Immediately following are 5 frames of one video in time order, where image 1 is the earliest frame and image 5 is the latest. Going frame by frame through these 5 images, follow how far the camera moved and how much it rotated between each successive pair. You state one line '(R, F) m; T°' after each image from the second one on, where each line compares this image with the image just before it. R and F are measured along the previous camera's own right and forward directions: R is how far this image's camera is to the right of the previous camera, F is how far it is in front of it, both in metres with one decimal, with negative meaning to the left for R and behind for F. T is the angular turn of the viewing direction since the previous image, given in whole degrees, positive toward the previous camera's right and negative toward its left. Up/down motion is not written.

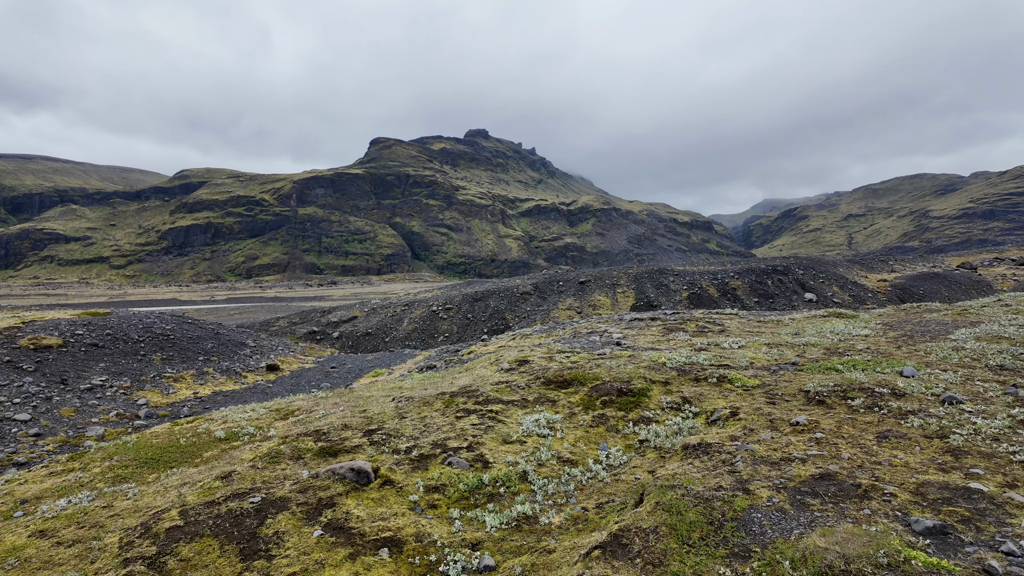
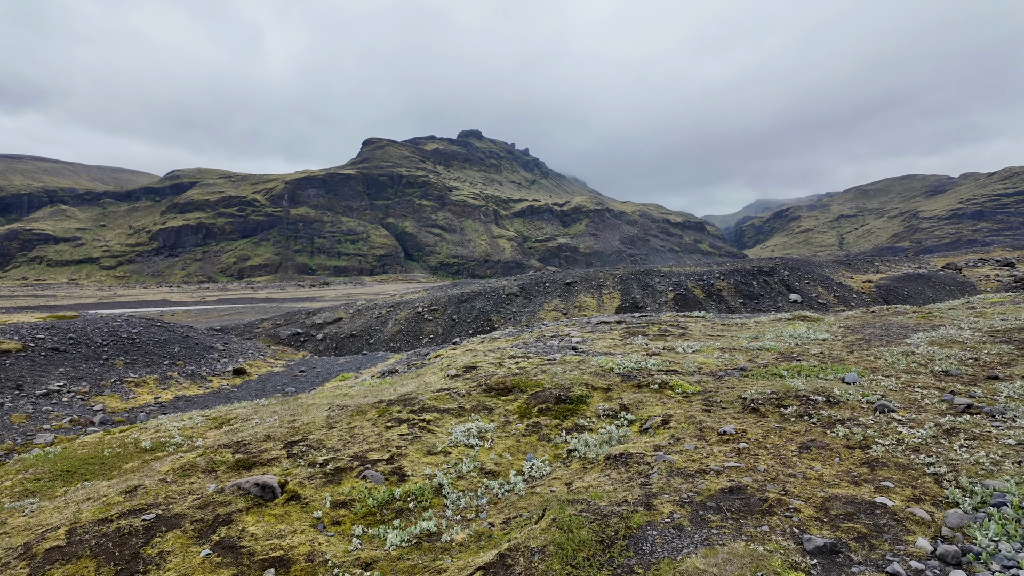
(+1.4, +0.3) m; +1°
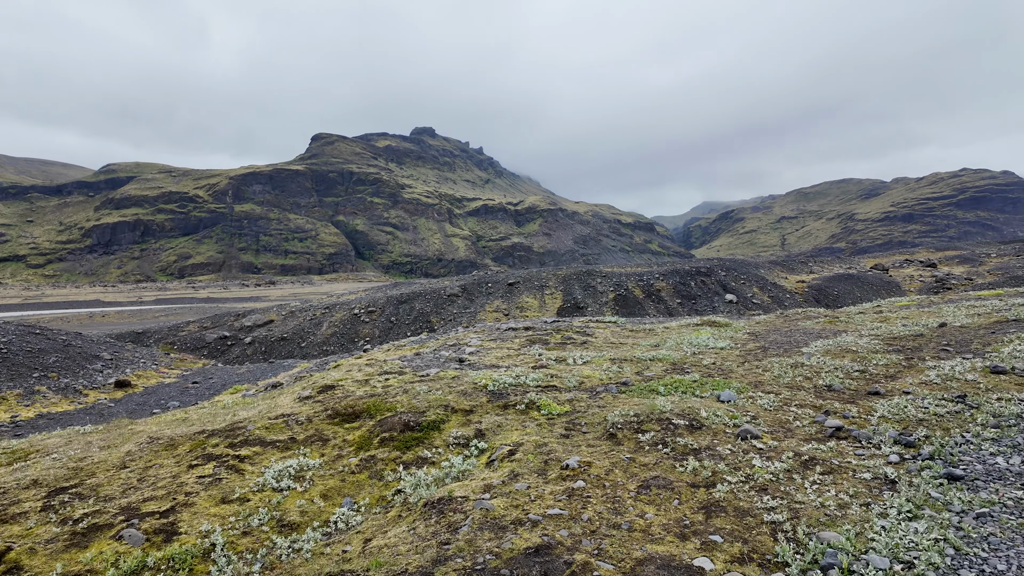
(+2.4, +1.5) m; +4°
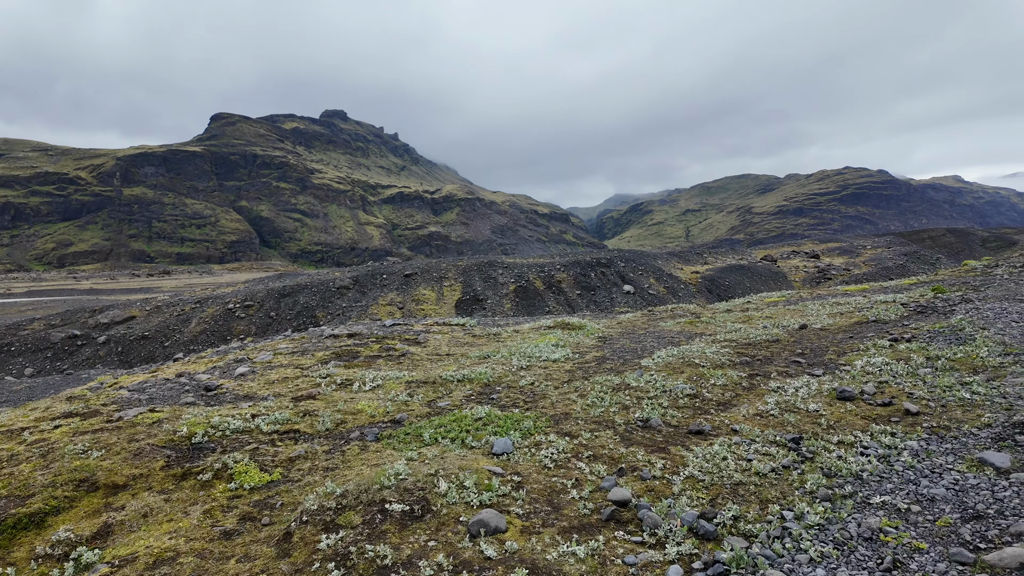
(+3.8, +3.8) m; +8°
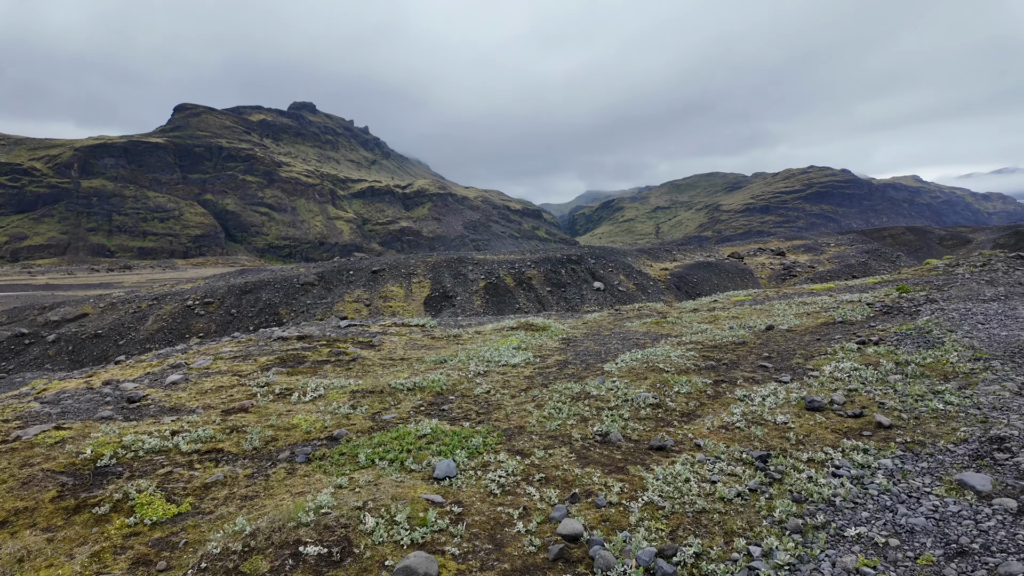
(+0.4, +1.0) m; +3°
